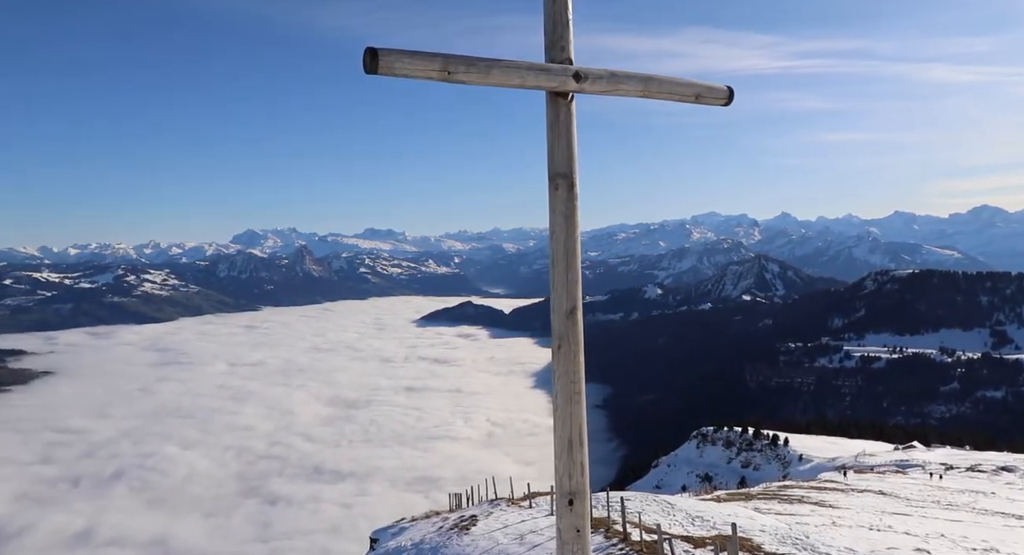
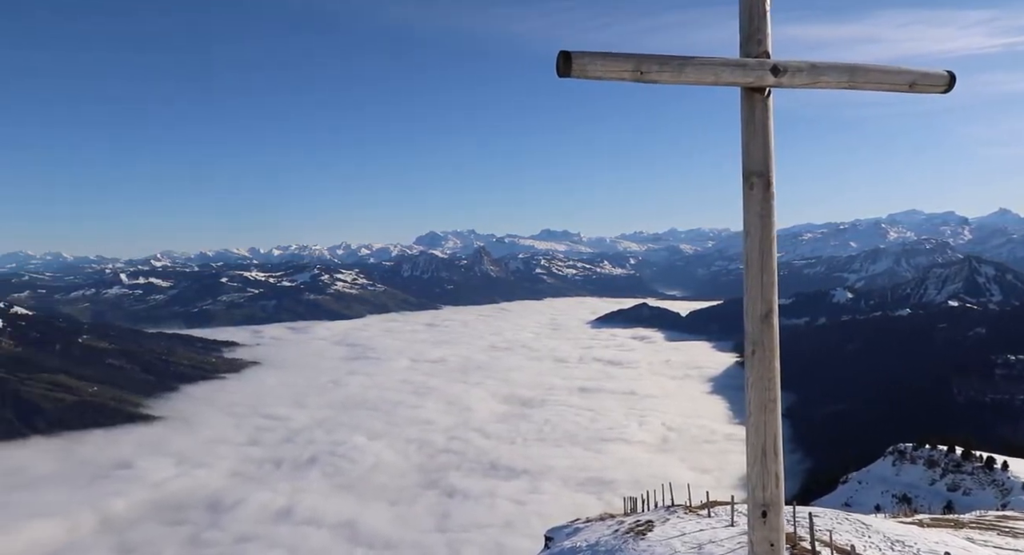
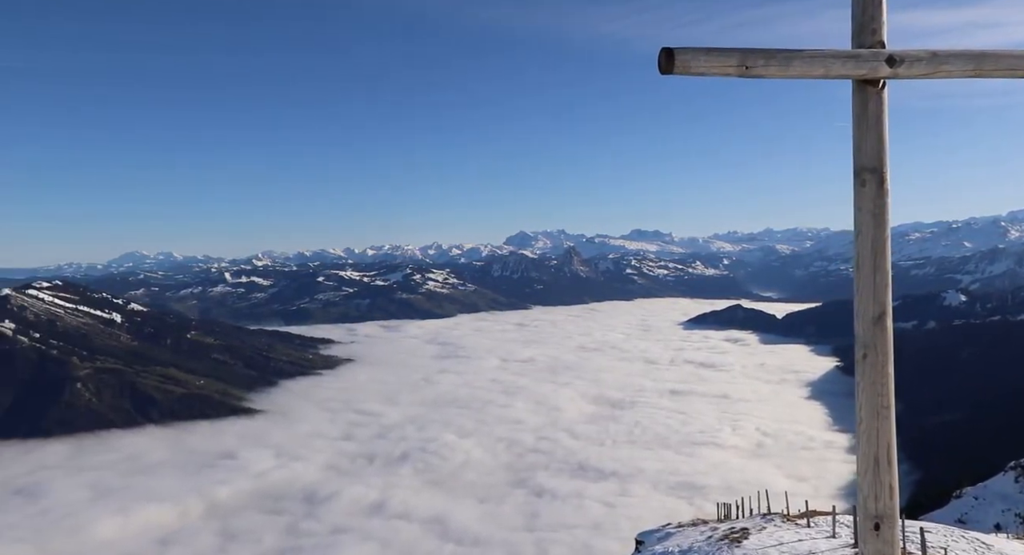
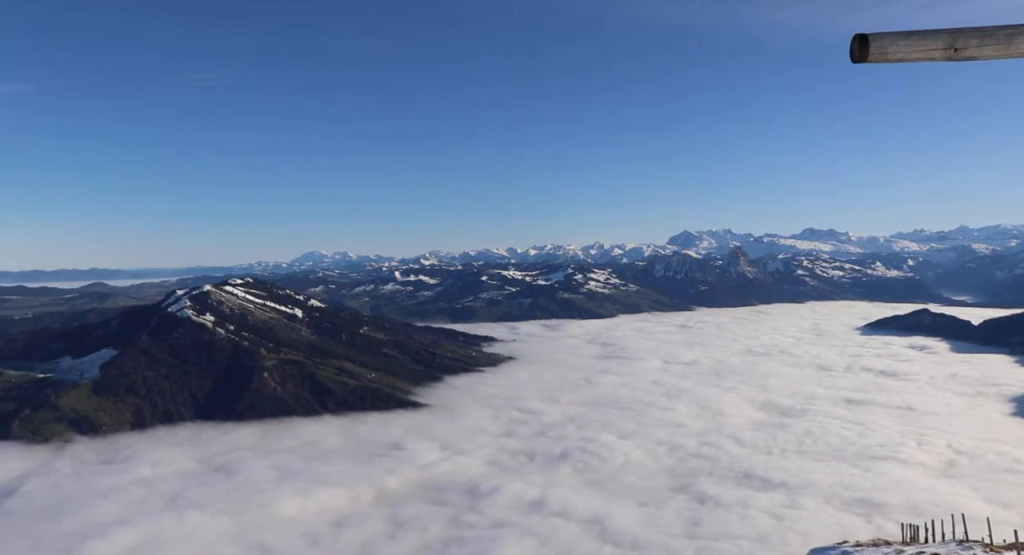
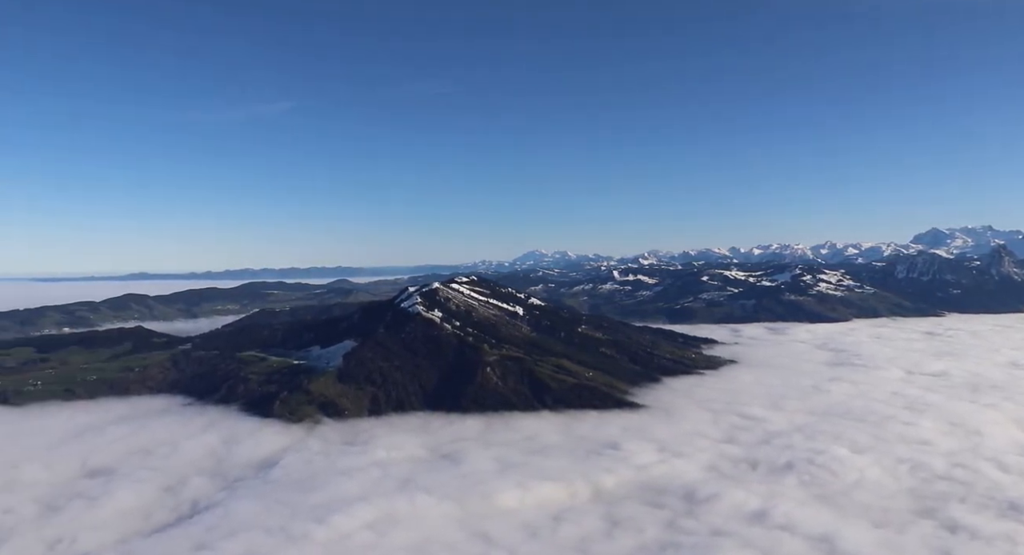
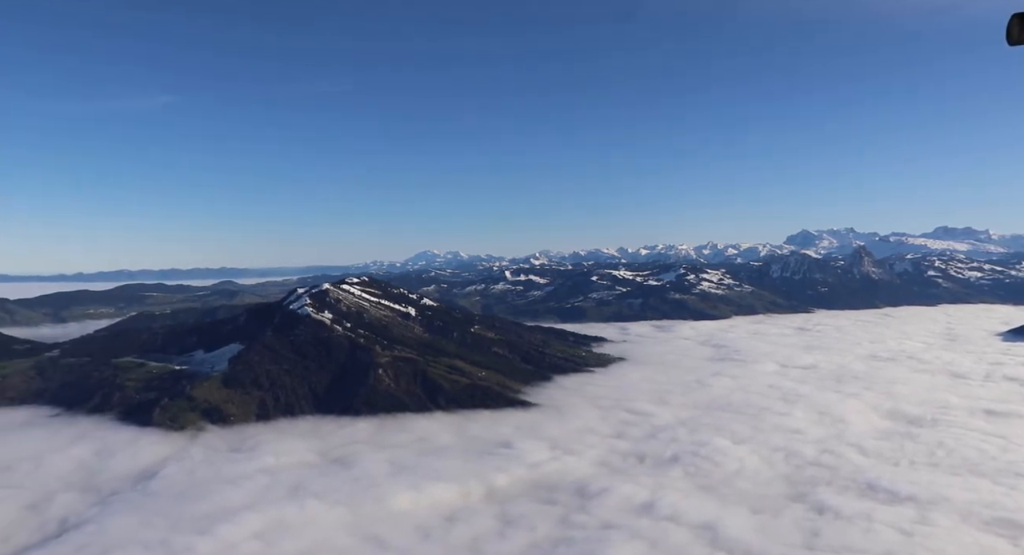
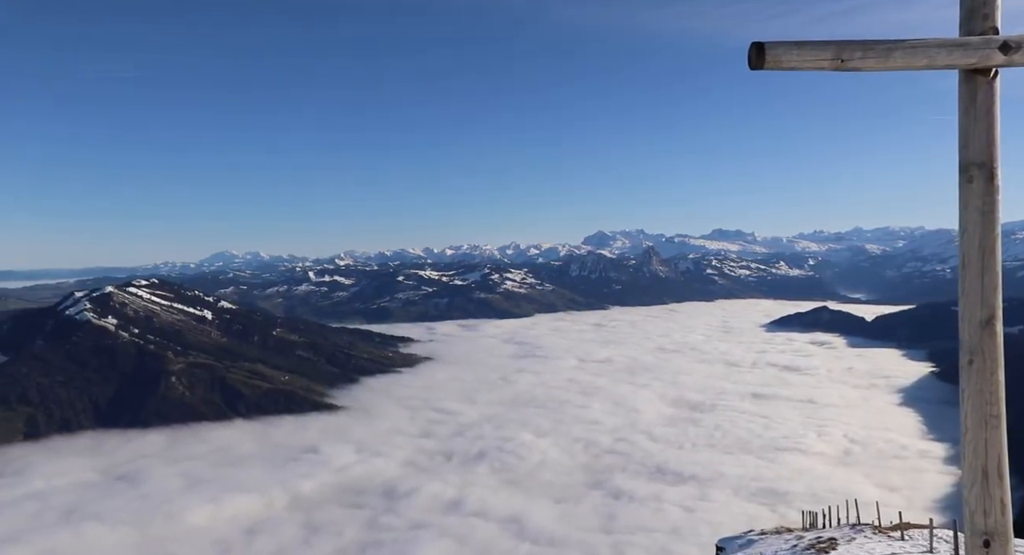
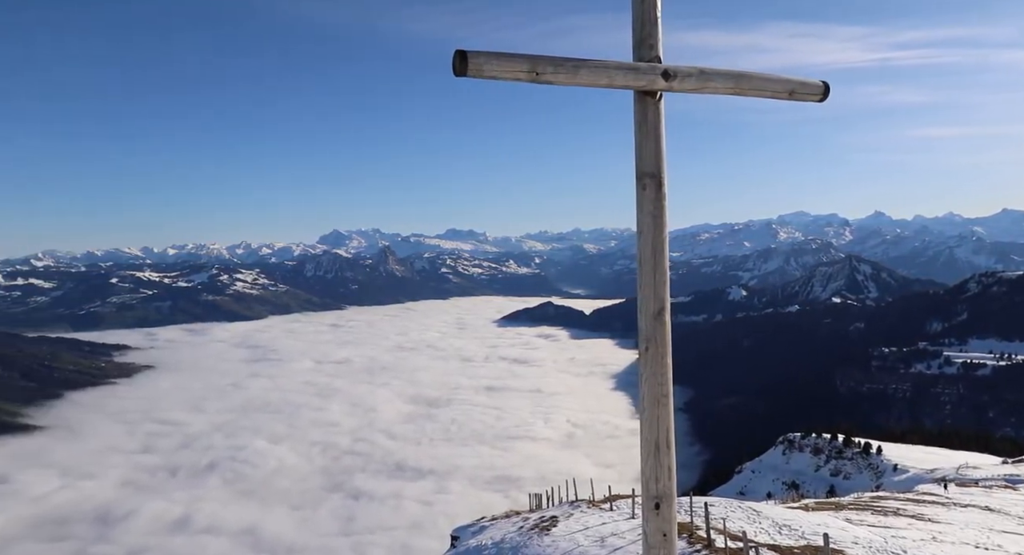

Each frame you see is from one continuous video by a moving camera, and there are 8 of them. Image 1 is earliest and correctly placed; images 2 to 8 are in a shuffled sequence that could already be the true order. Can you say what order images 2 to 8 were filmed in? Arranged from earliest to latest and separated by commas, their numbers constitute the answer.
8, 2, 3, 7, 4, 6, 5
